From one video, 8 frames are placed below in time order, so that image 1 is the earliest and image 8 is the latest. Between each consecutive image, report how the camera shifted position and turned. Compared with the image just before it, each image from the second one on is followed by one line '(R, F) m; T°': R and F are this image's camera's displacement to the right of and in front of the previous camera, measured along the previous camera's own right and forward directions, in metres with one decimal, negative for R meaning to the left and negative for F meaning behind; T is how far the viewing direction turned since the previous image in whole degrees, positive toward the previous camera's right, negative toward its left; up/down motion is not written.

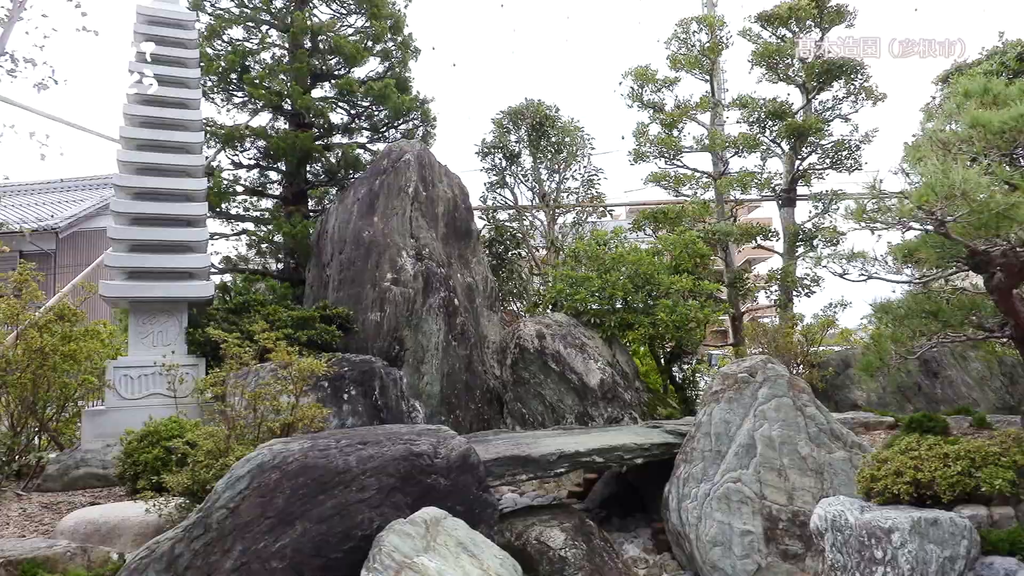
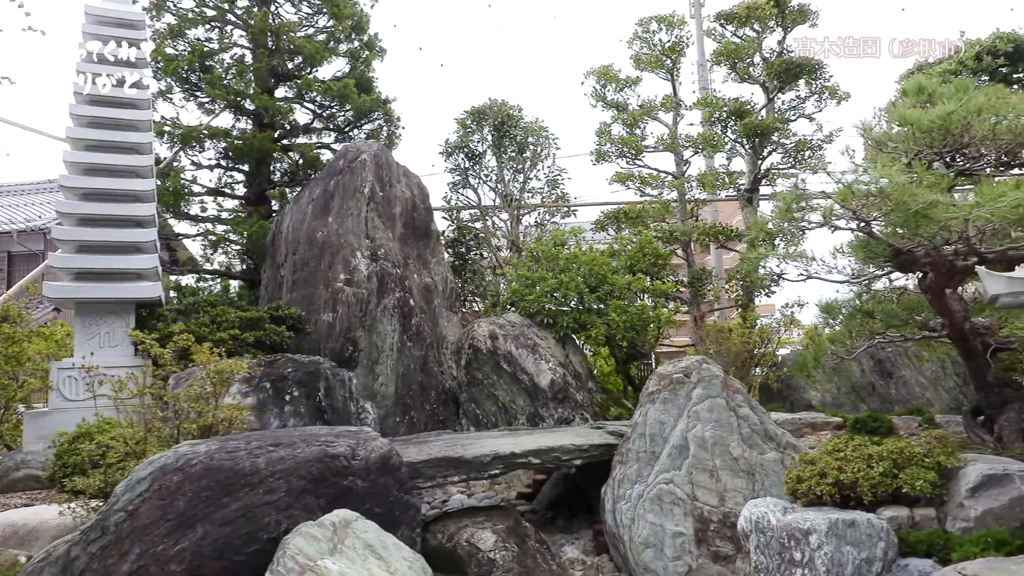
(+0.5, 0.0) m; 0°
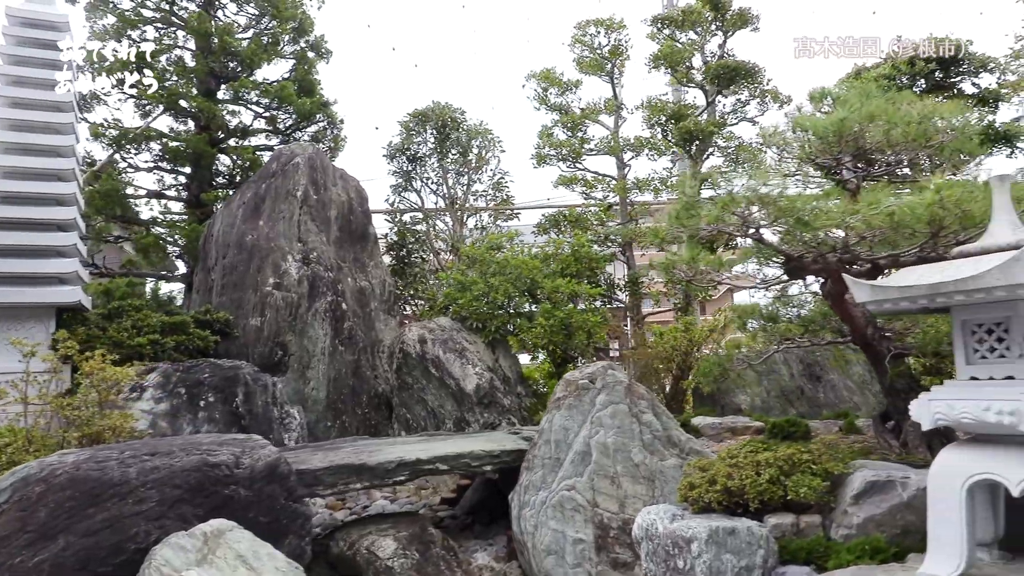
(+0.7, 0.0) m; +1°
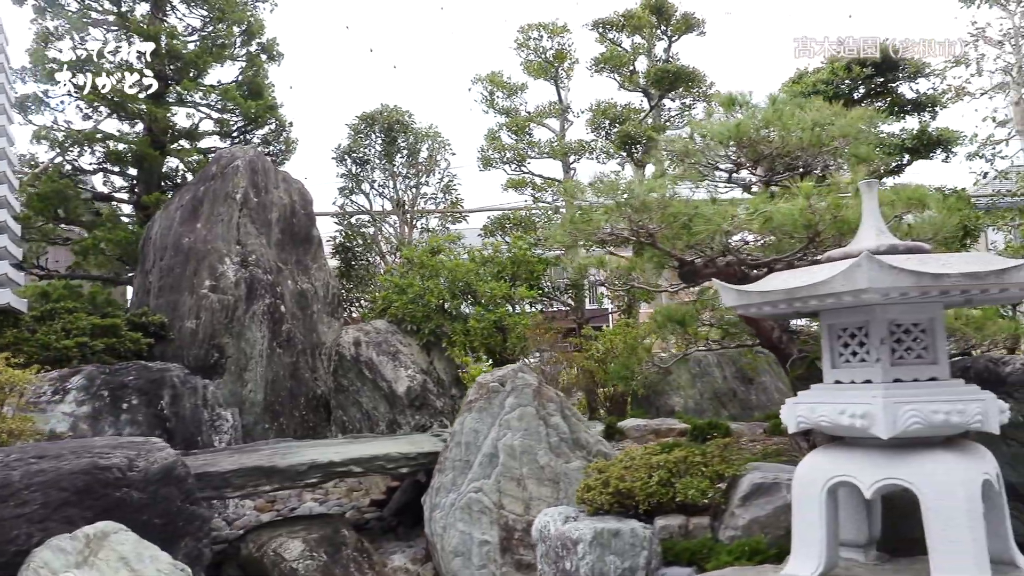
(+0.6, 0.0) m; 0°
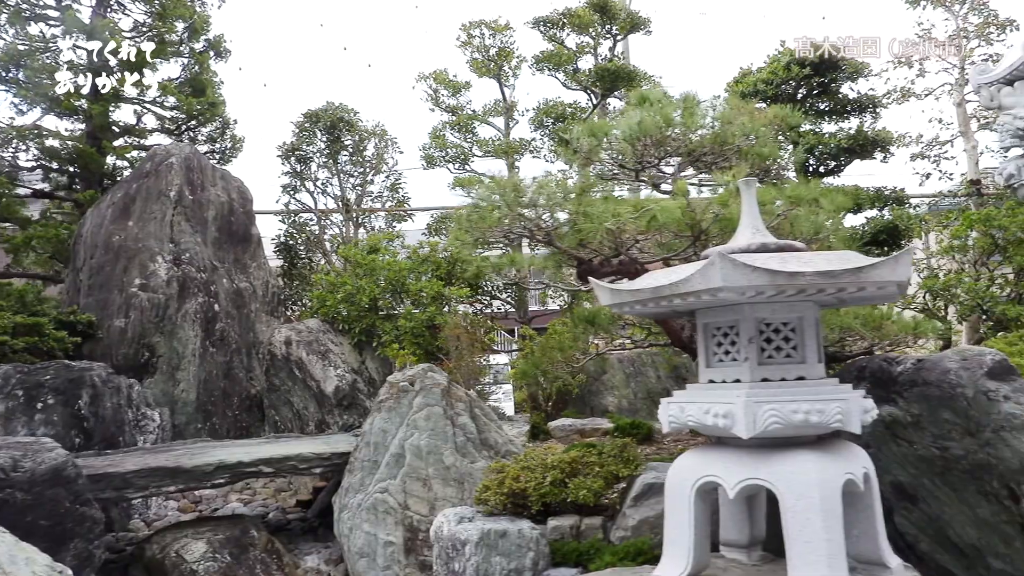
(+0.6, 0.0) m; +1°
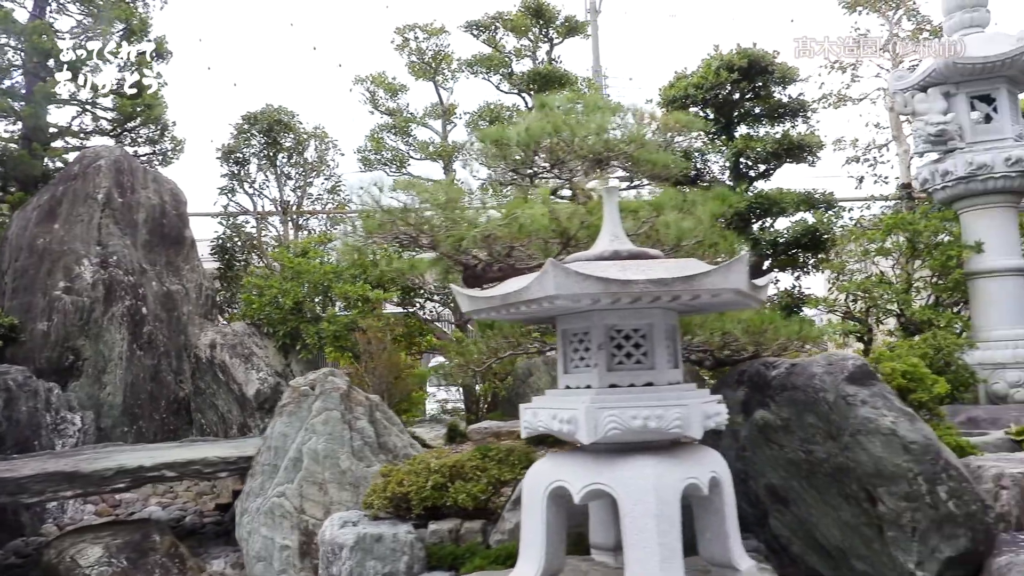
(+0.7, 0.0) m; +1°
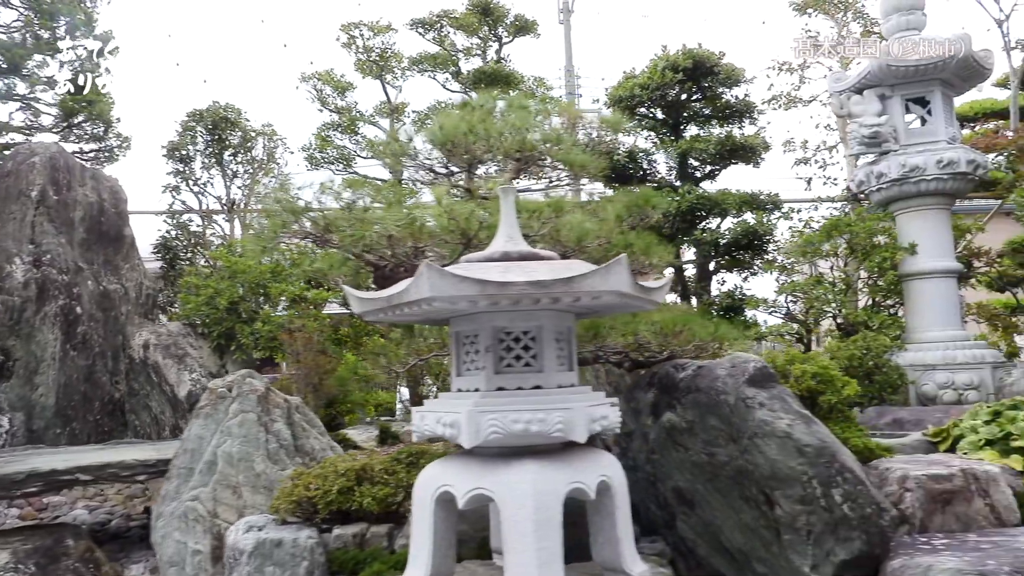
(+0.5, +0.1) m; +1°
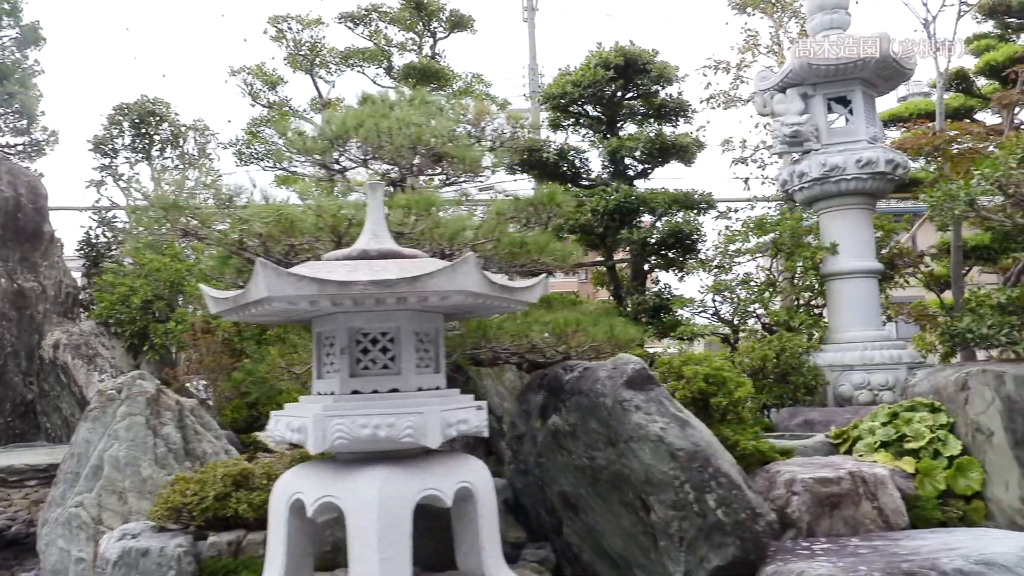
(+0.6, +0.1) m; +2°
